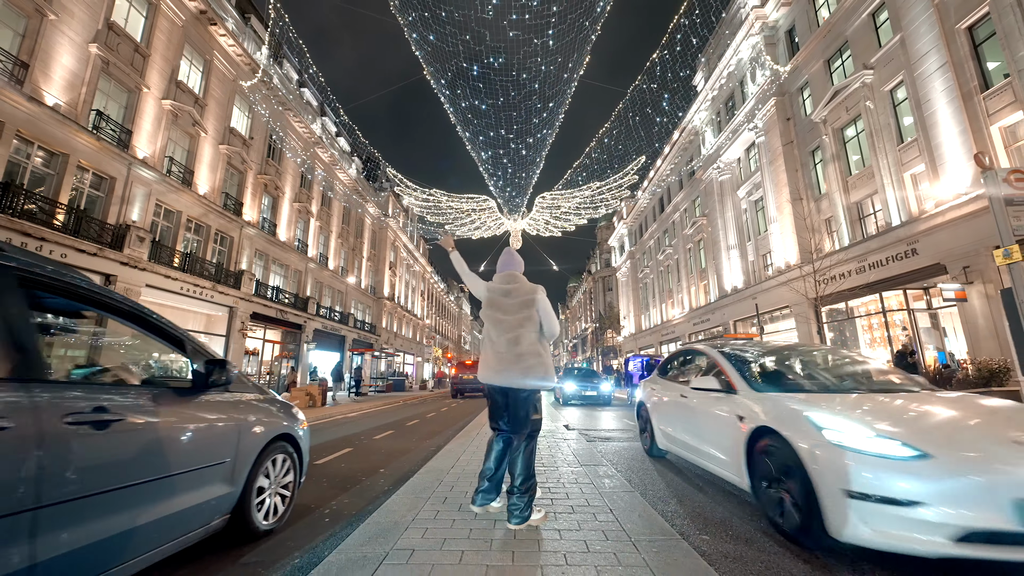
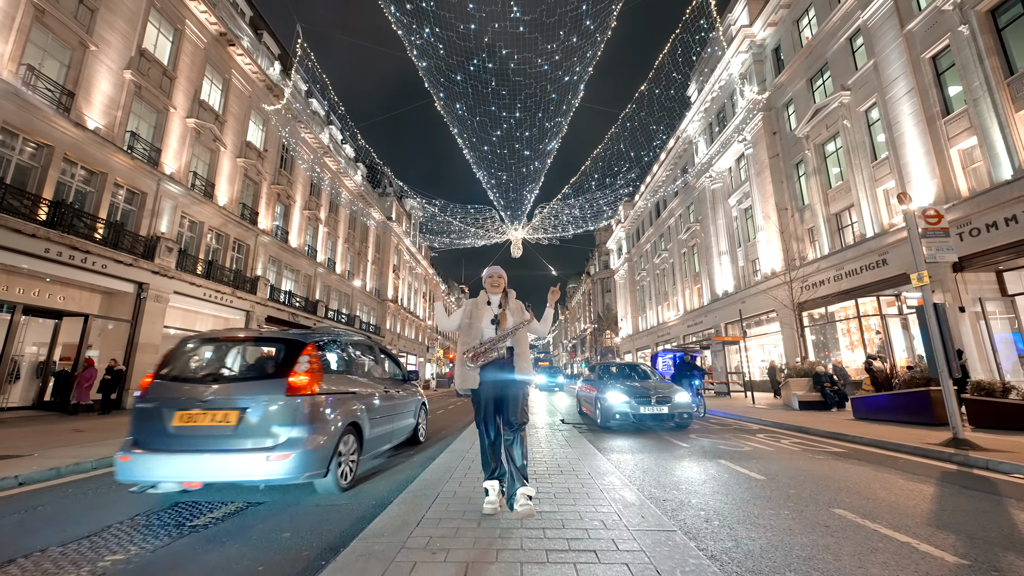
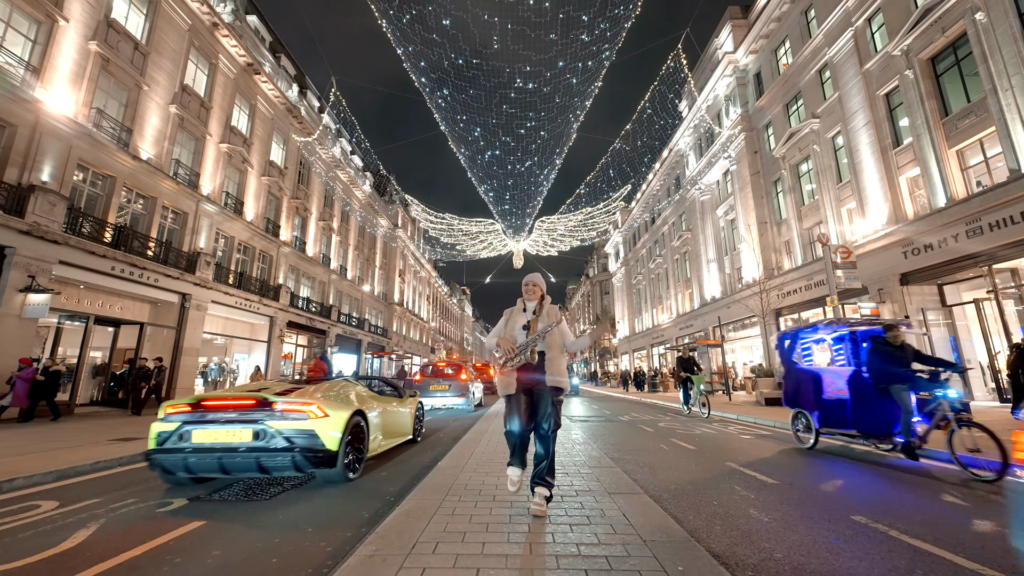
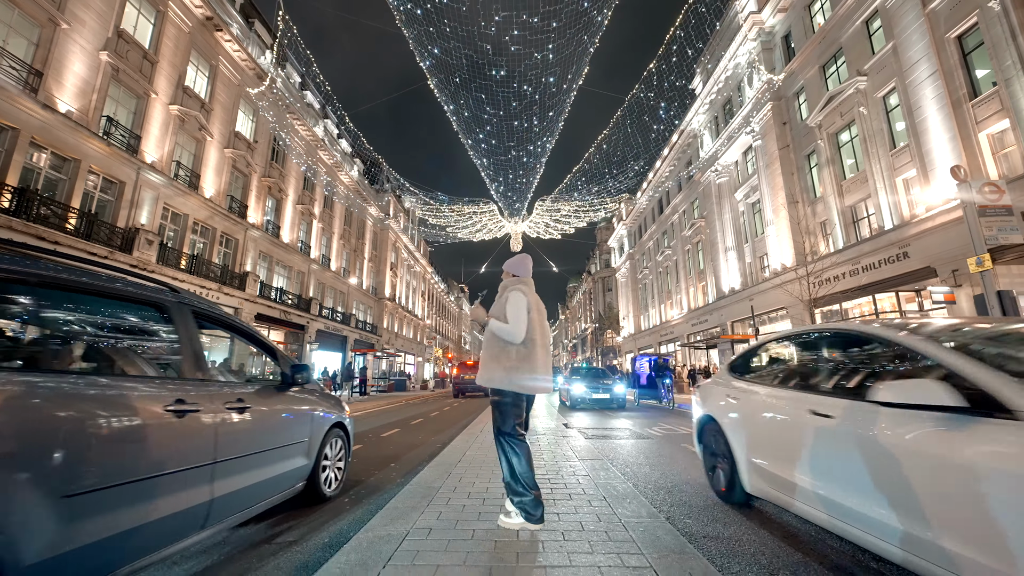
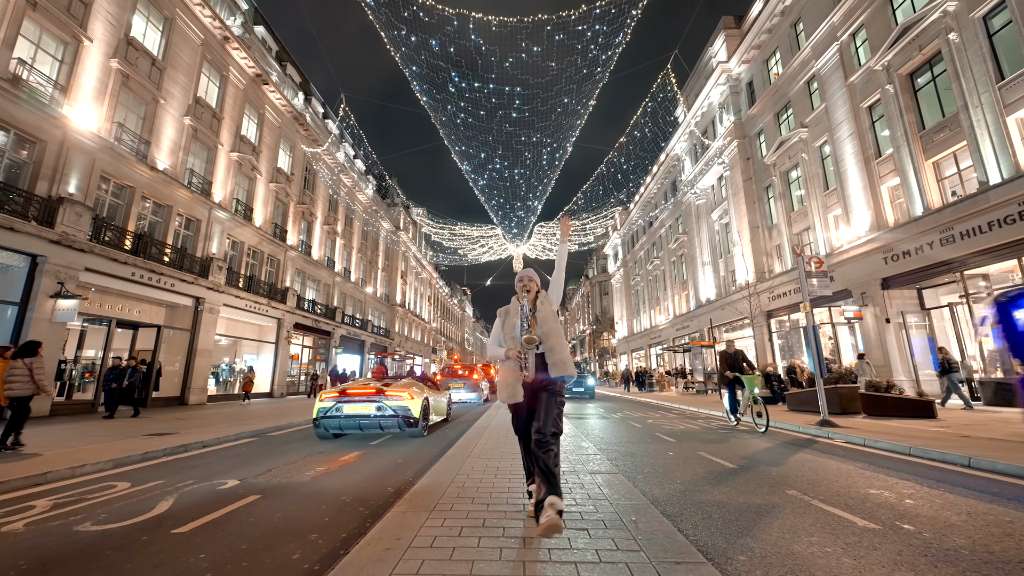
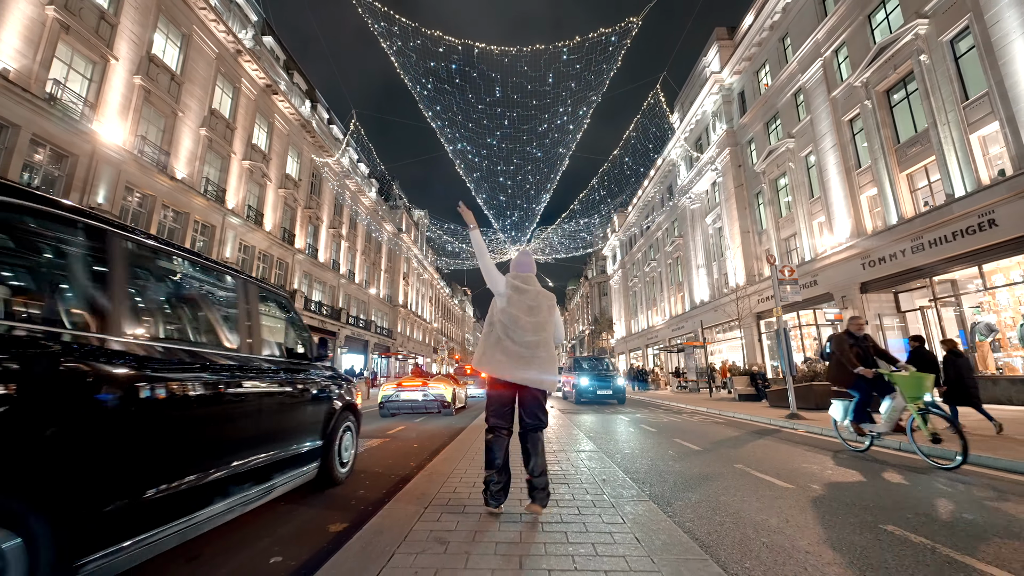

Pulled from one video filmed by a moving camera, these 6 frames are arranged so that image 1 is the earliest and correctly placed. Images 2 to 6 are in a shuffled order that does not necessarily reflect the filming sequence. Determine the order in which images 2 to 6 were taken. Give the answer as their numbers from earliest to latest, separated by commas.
4, 2, 3, 5, 6
